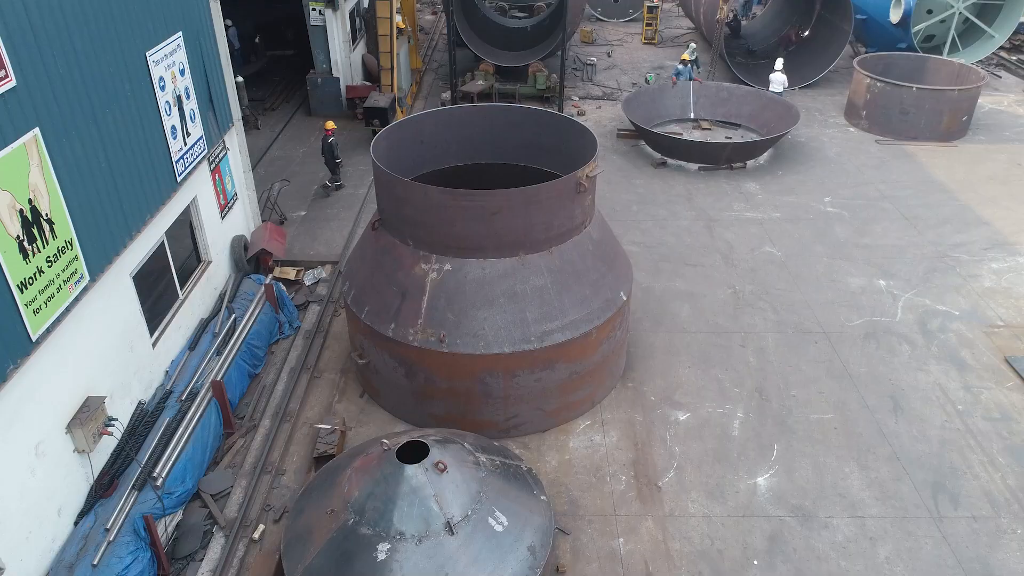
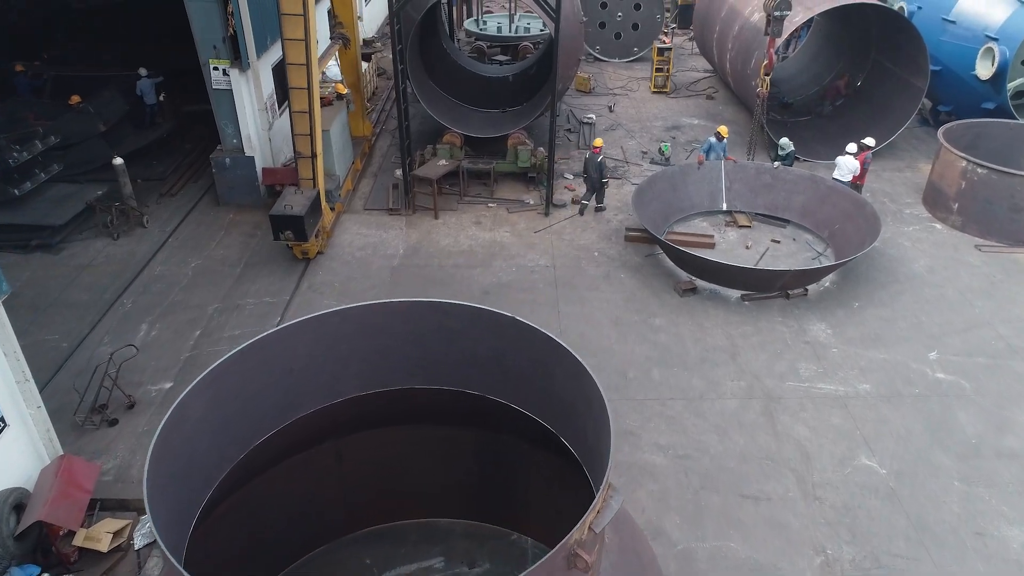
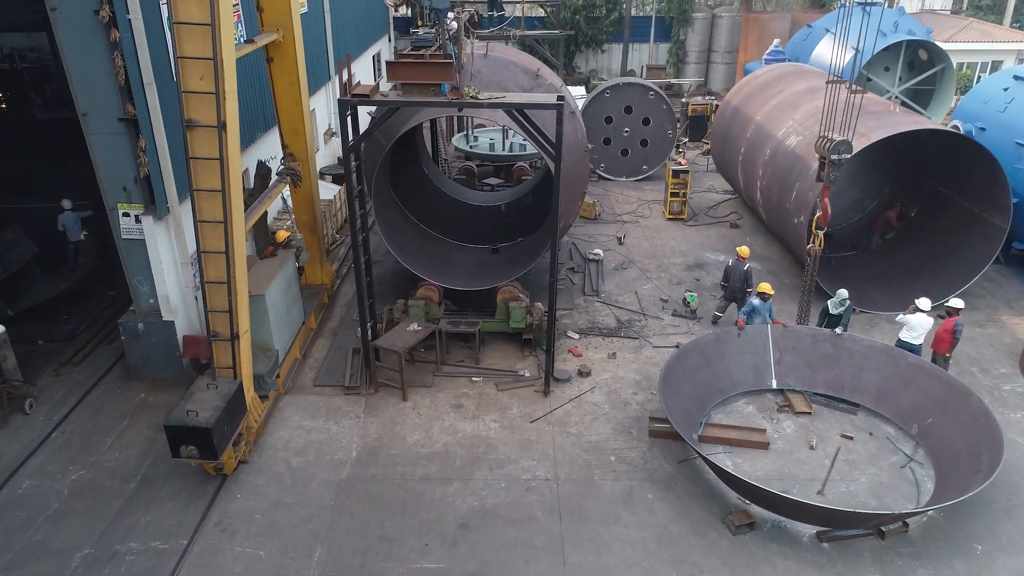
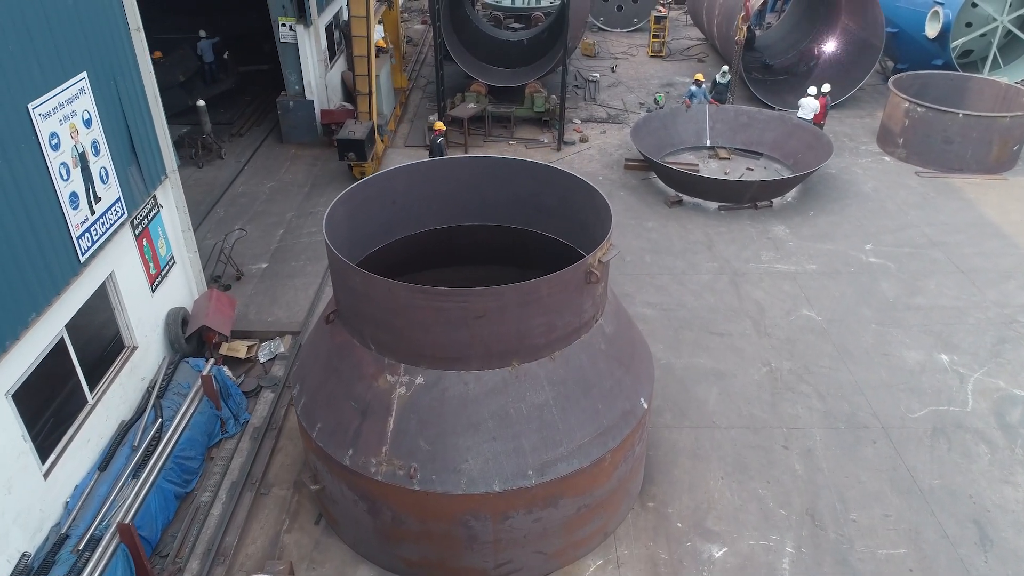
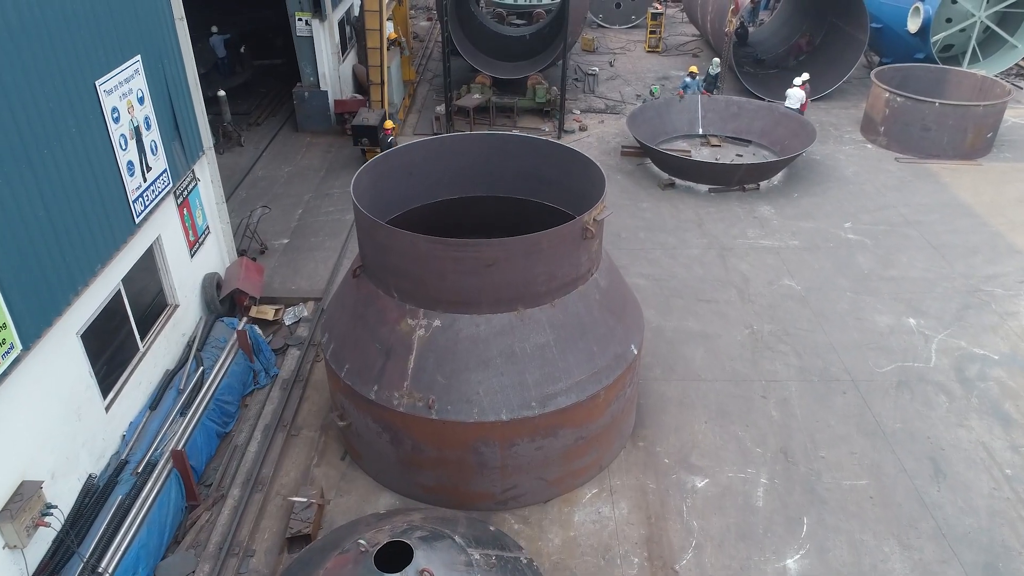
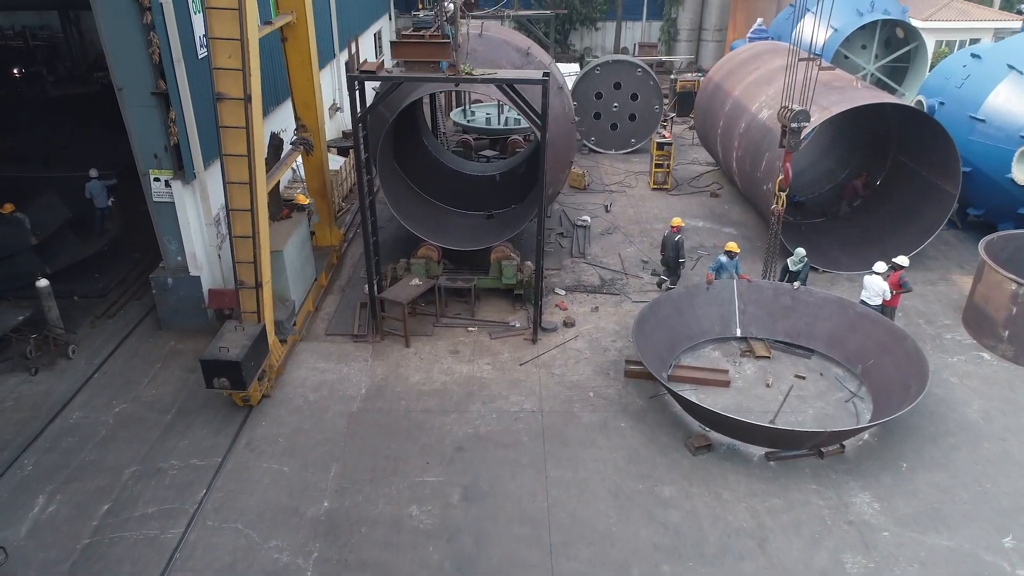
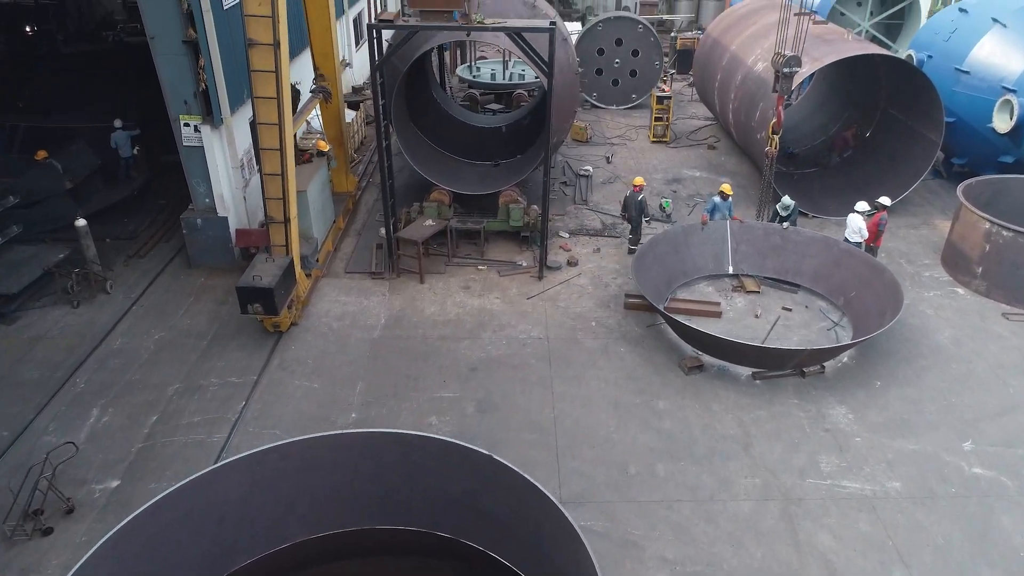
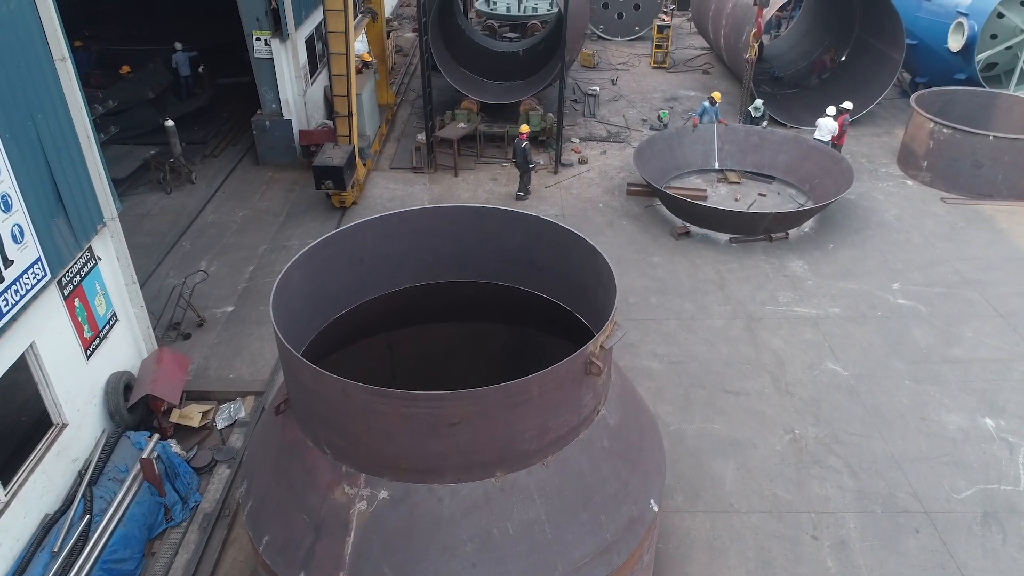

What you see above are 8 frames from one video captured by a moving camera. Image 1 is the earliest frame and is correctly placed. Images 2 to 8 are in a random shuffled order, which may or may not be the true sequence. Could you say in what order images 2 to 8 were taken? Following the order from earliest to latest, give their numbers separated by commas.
5, 4, 8, 2, 7, 6, 3
